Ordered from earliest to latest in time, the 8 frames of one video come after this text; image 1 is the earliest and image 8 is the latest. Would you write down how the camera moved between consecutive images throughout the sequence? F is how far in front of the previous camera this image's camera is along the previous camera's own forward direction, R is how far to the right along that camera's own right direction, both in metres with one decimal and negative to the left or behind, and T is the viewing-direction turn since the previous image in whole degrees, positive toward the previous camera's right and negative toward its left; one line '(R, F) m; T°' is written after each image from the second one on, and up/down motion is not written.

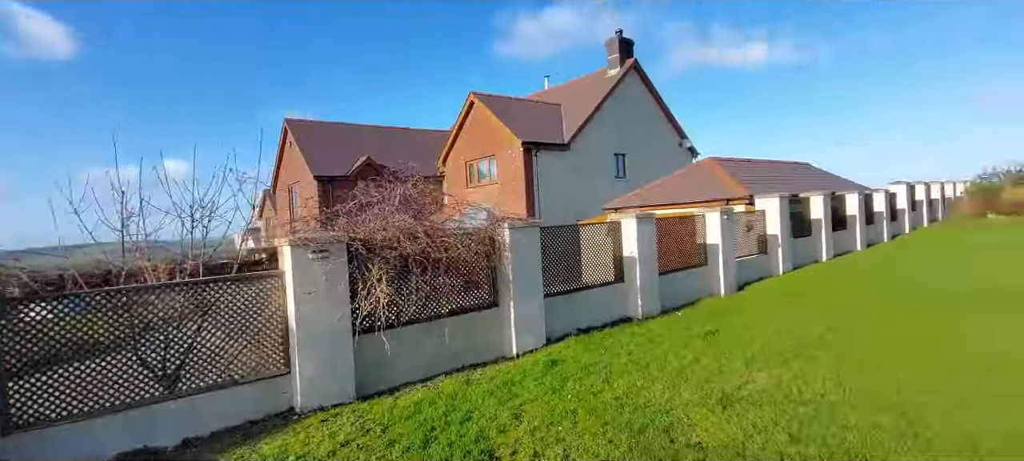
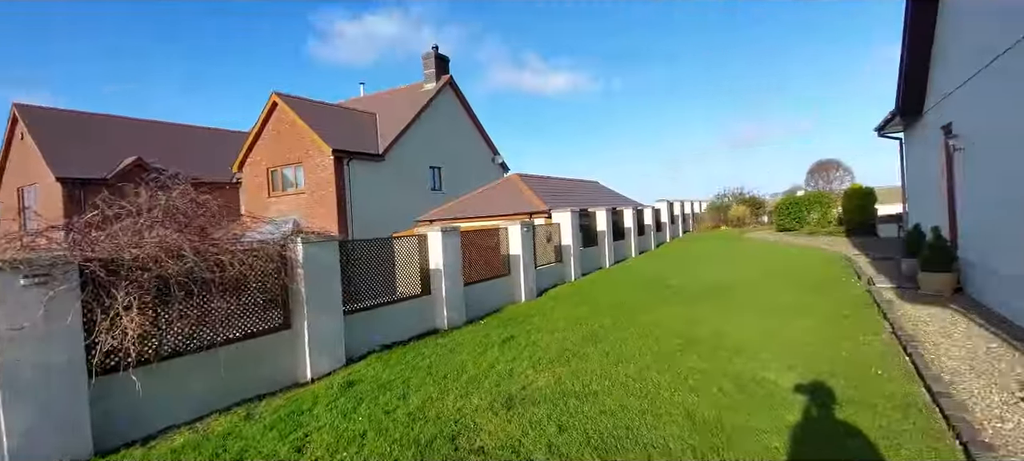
(+0.2, -0.1) m; +21°
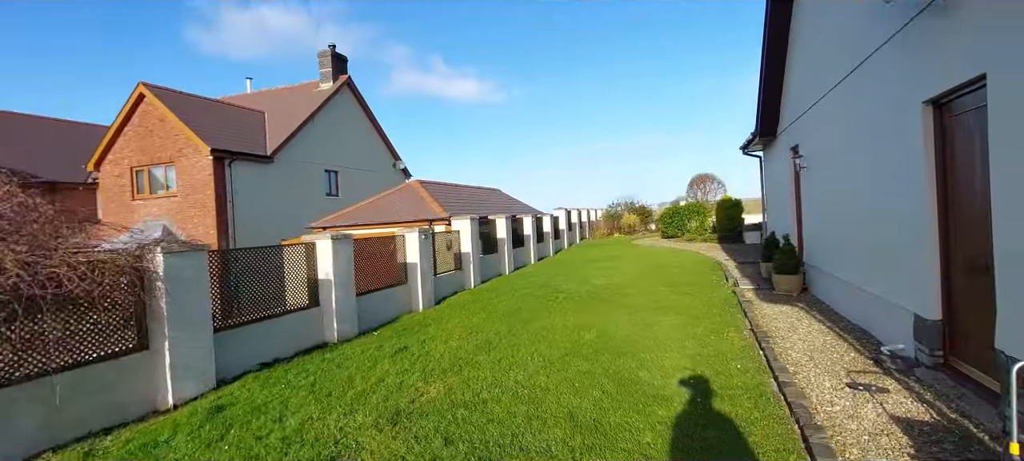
(+0.1, 0.0) m; +11°
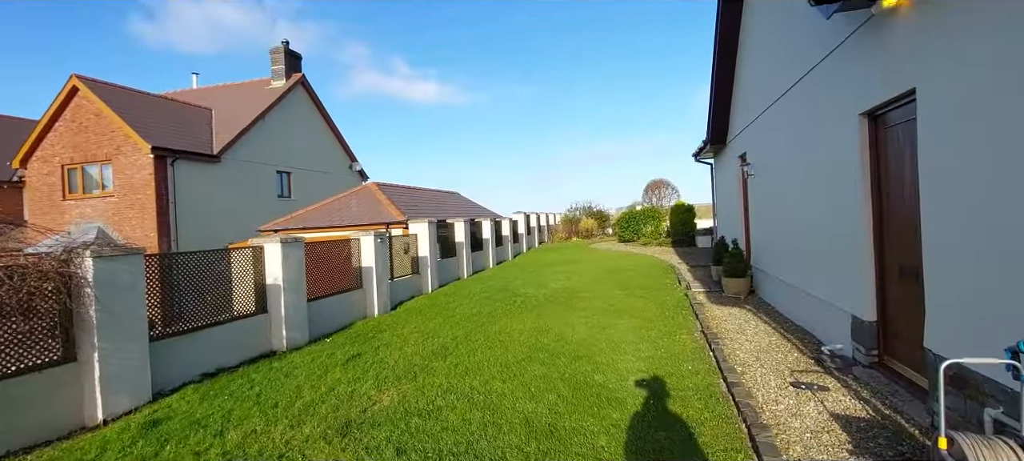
(0.0, 0.0) m; +5°
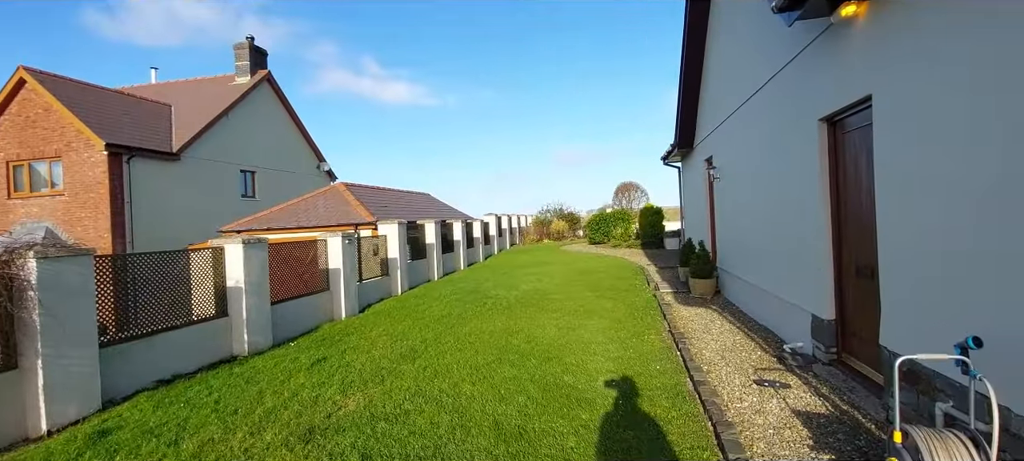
(0.0, 0.0) m; +3°
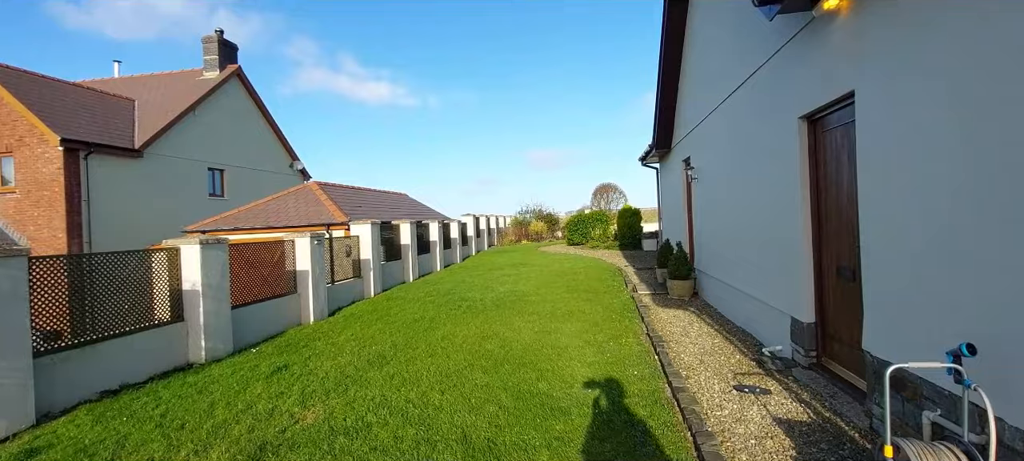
(+0.1, +0.2) m; +2°
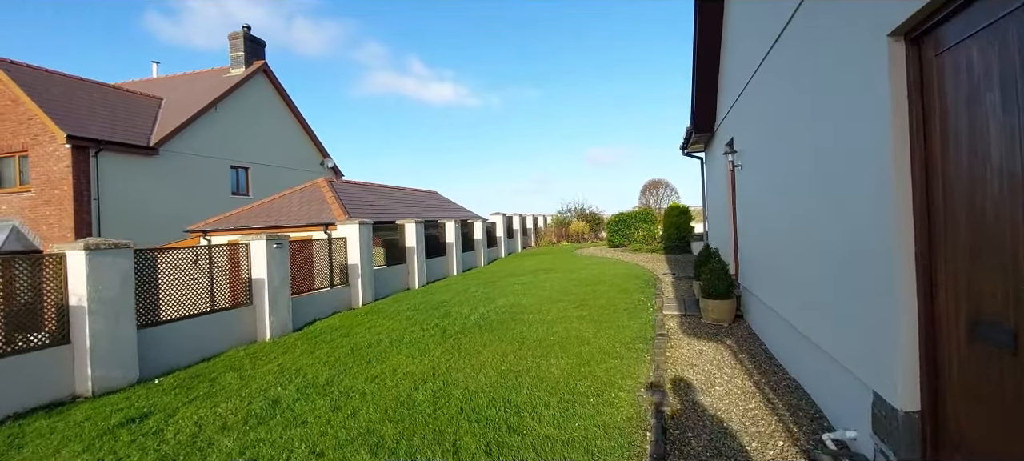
(+1.0, +1.8) m; -7°
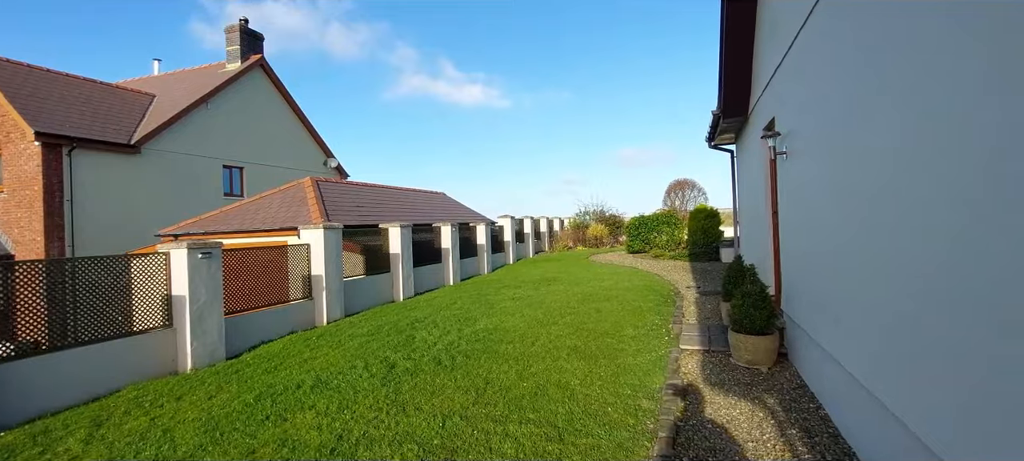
(+0.6, +1.6) m; -3°
